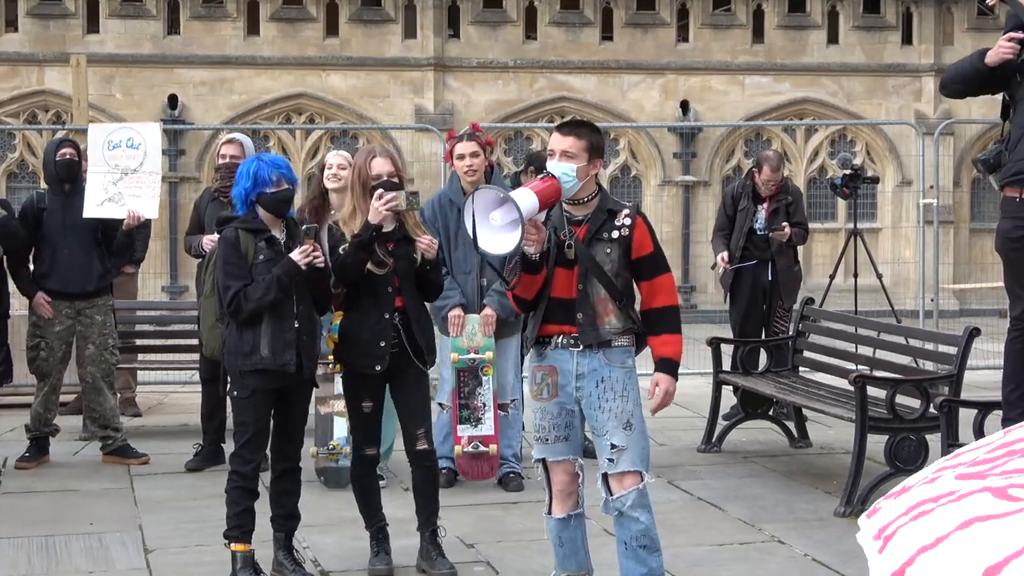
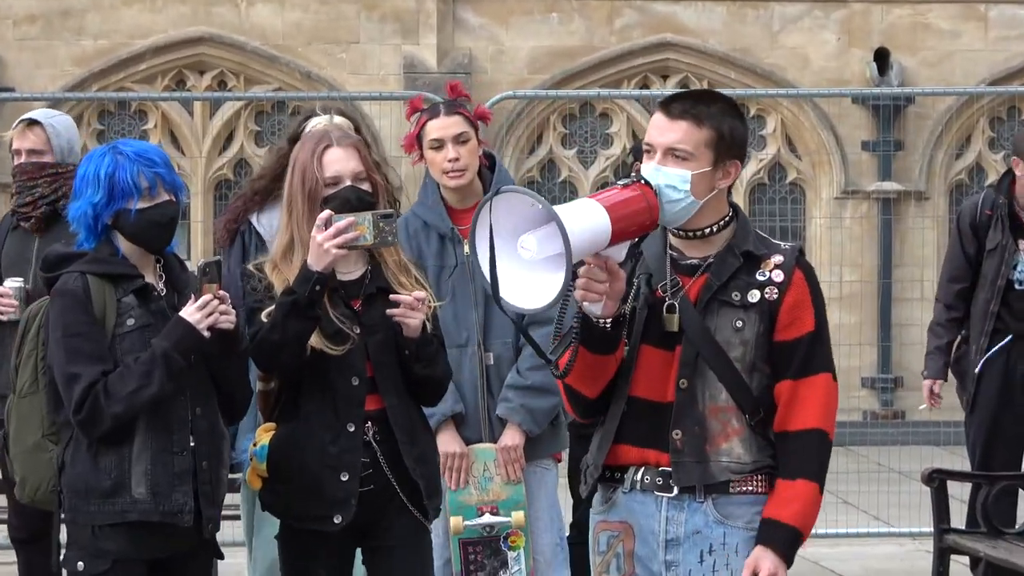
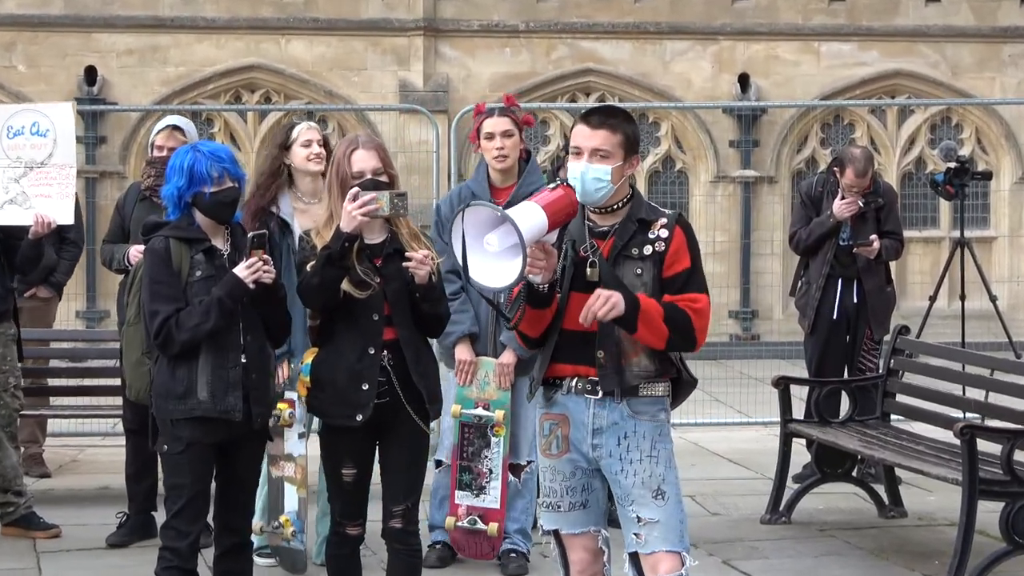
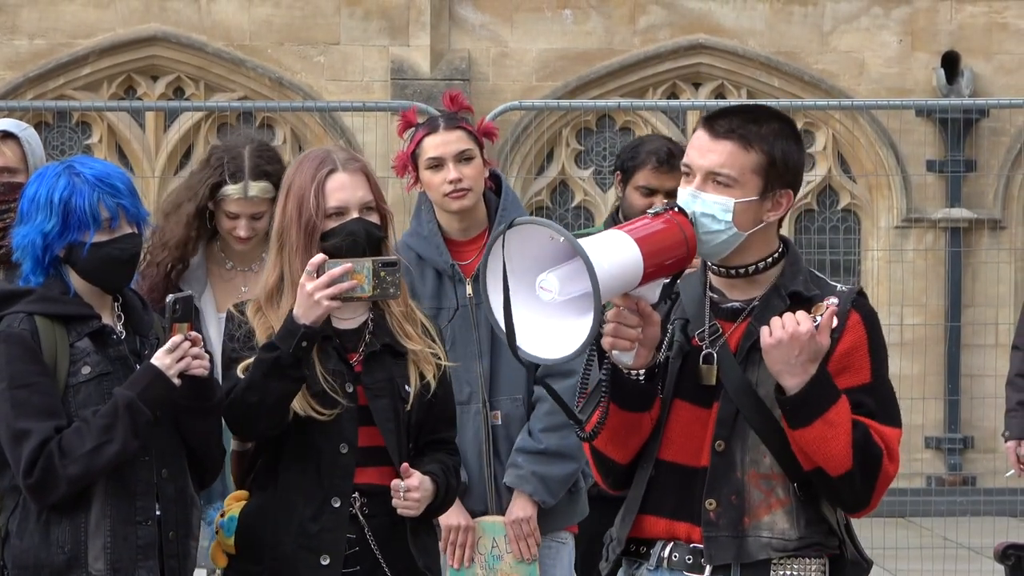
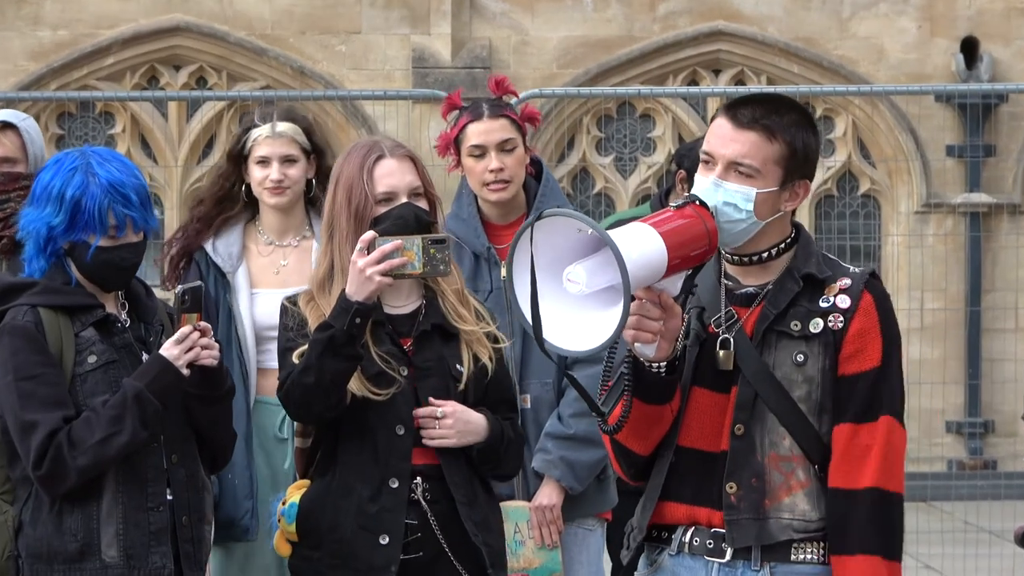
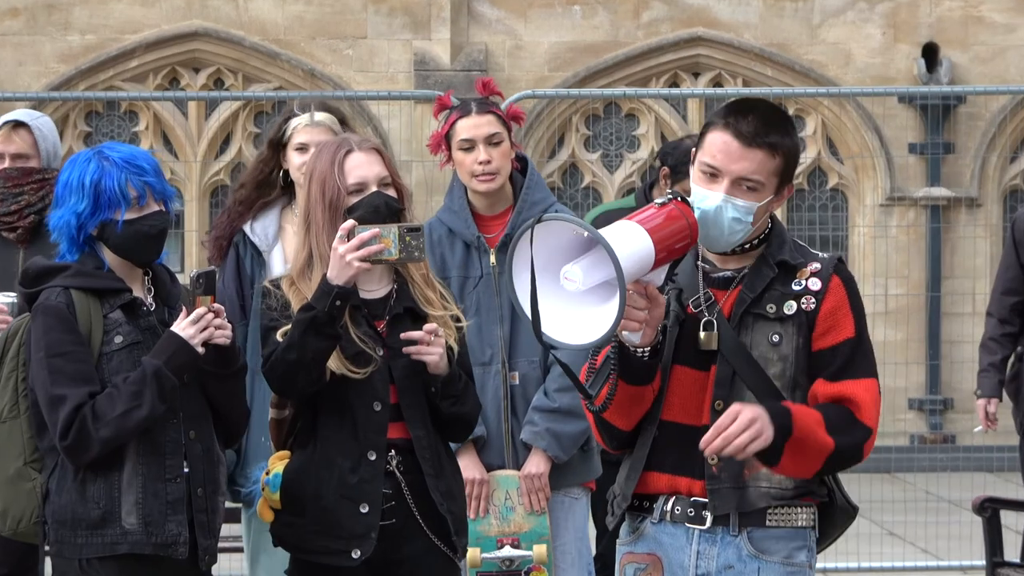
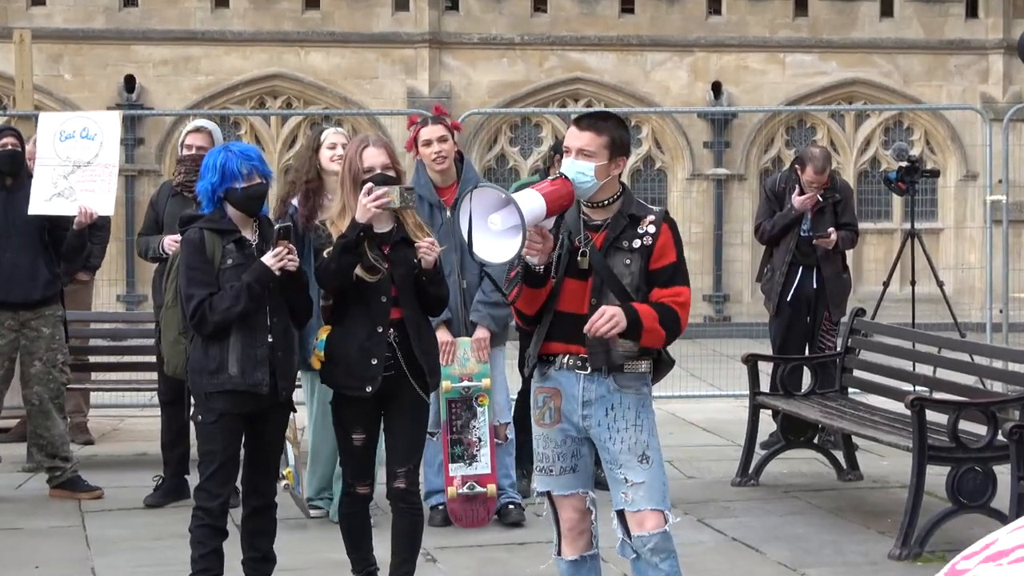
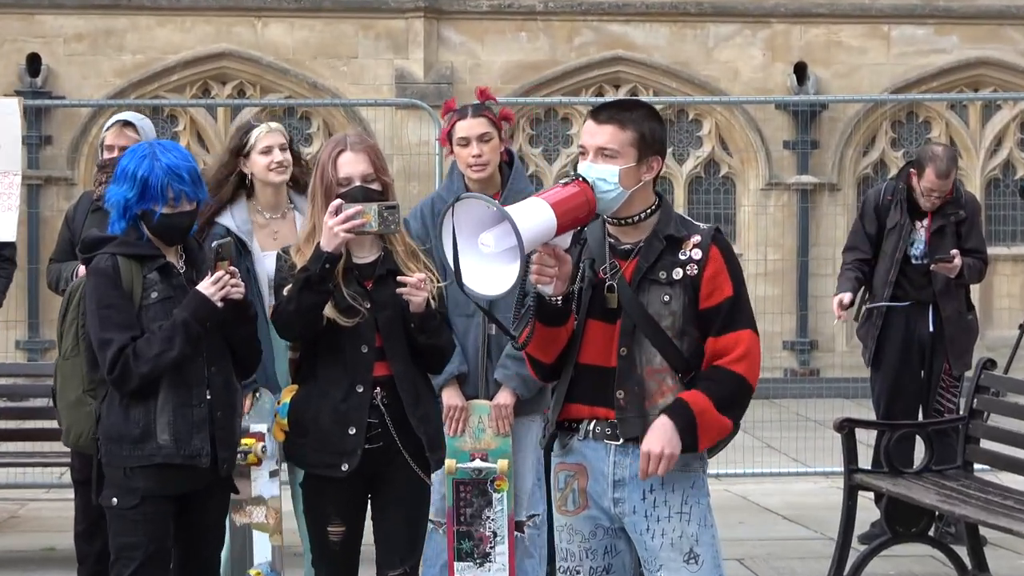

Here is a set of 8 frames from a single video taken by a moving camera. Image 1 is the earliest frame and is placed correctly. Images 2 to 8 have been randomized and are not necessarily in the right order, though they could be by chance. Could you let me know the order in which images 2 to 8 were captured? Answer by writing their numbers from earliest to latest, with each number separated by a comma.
7, 3, 8, 2, 6, 5, 4
